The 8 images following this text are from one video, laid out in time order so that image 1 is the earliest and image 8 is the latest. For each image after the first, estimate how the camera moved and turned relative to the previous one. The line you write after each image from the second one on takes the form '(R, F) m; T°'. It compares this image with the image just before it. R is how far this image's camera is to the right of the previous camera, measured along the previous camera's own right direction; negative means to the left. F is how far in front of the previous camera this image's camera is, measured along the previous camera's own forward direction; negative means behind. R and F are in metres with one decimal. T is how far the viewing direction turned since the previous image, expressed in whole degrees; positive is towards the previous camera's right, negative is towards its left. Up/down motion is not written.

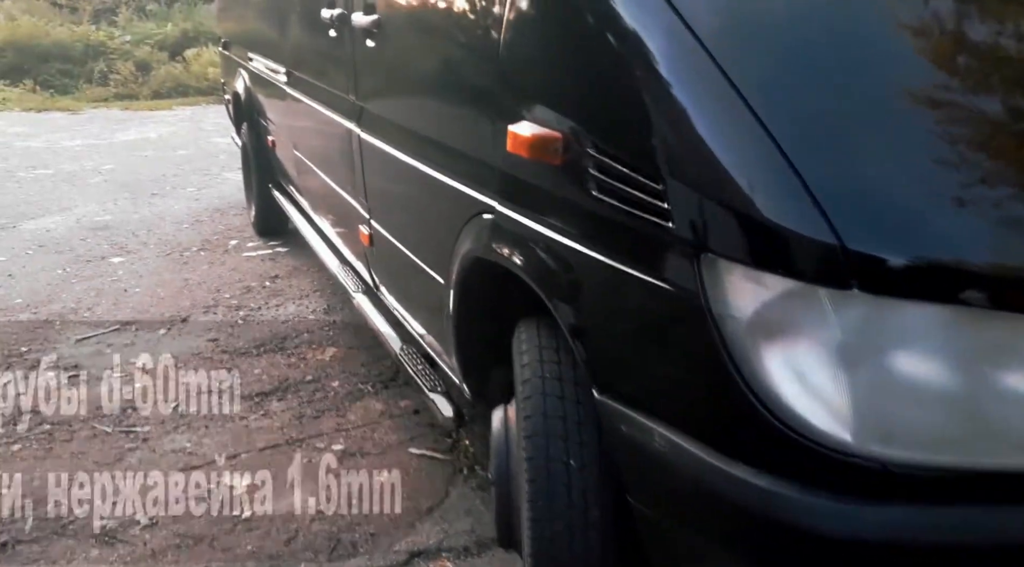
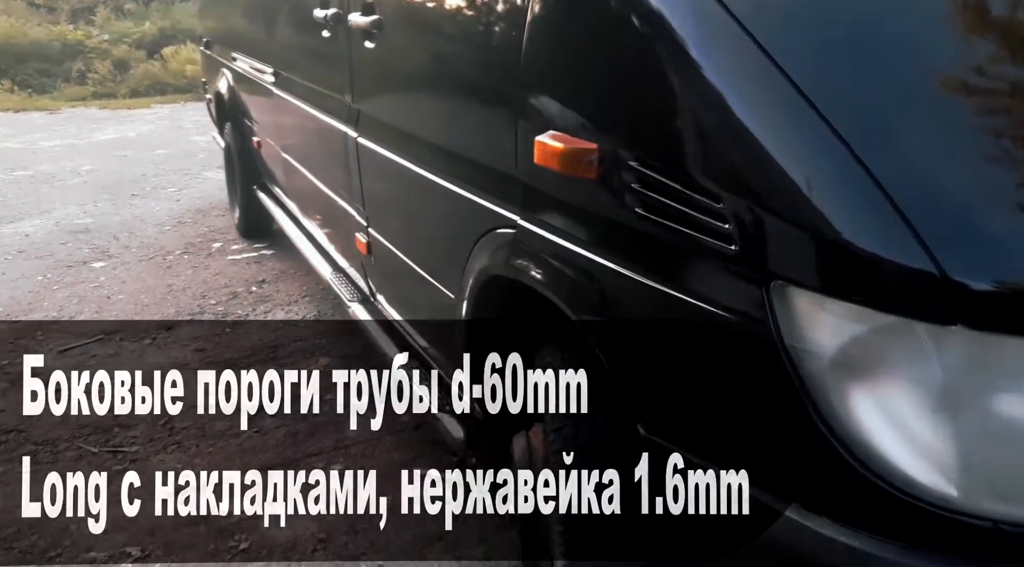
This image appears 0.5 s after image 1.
(-0.1, +0.1) m; +1°
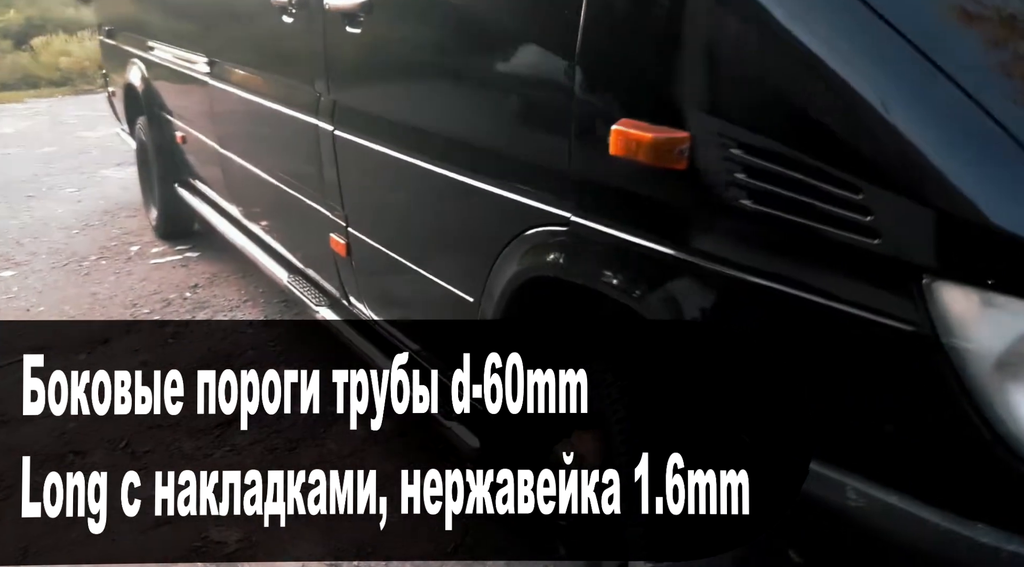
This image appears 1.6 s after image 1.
(-0.3, +0.2) m; +6°
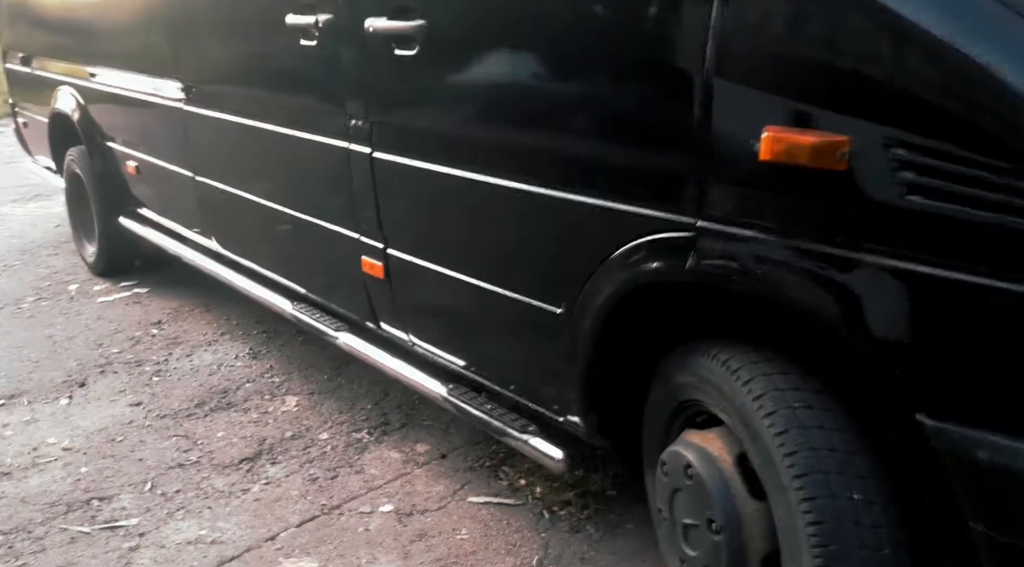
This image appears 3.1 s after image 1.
(-0.5, 0.0) m; +7°
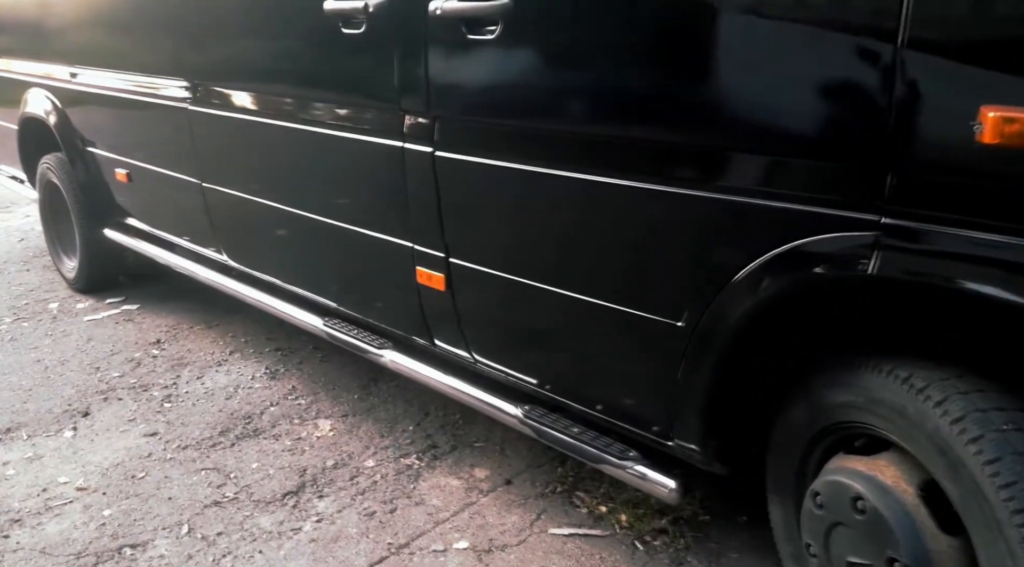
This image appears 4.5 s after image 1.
(-0.4, +0.3) m; +3°
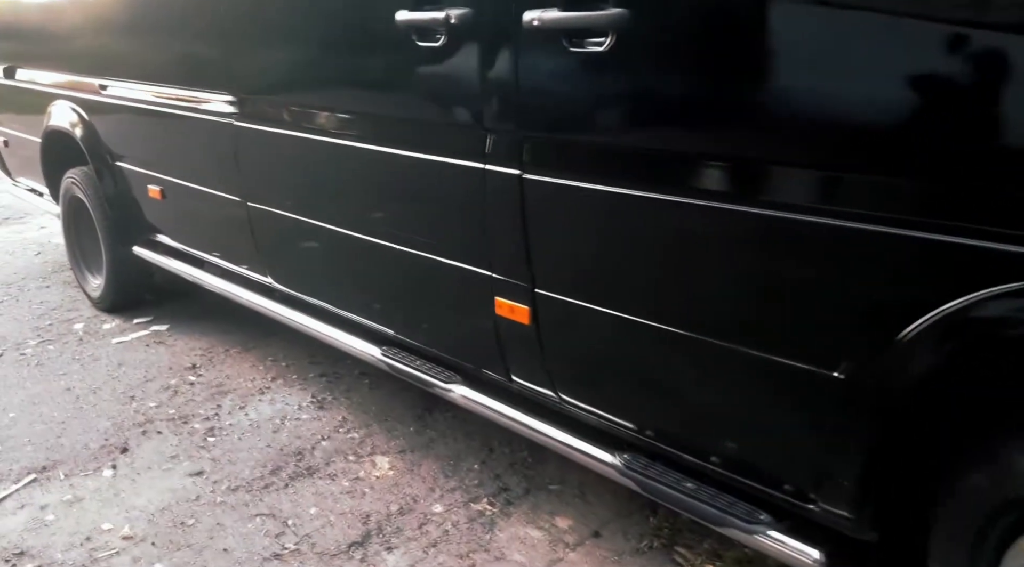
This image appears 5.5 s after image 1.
(-0.2, +0.3) m; 0°
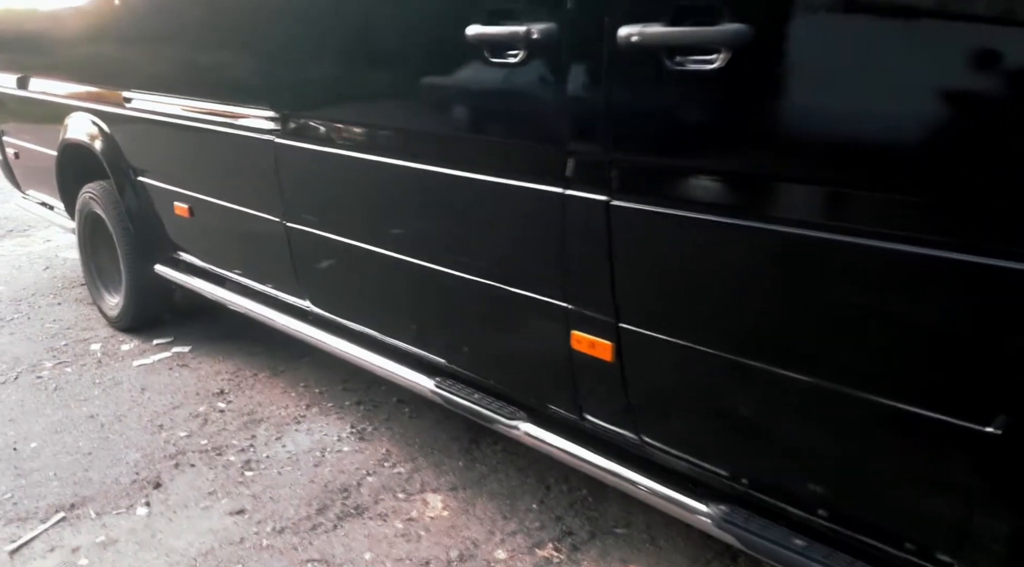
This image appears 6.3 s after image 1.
(-0.2, +0.2) m; 0°
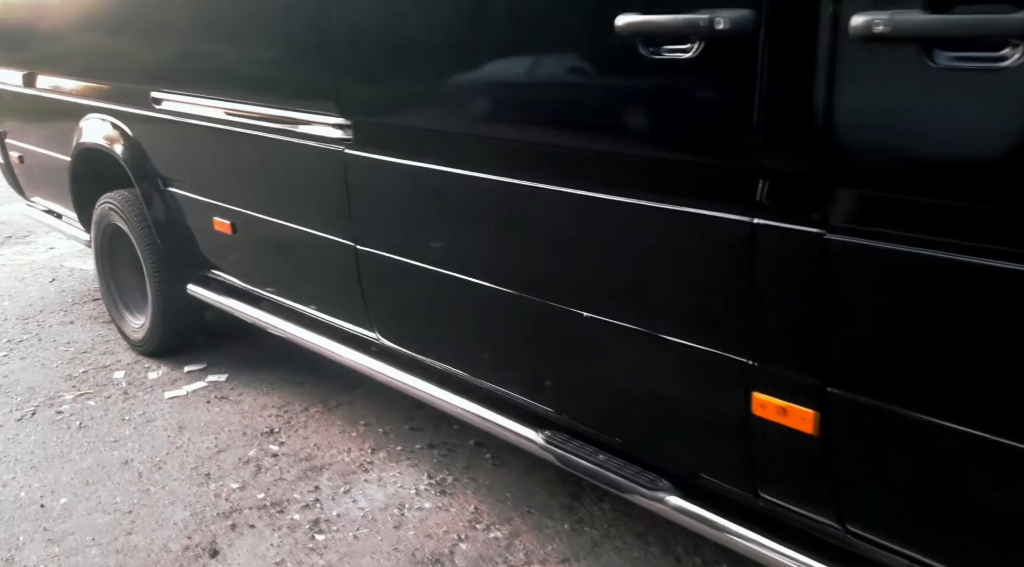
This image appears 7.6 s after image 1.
(-0.4, +0.5) m; +1°
